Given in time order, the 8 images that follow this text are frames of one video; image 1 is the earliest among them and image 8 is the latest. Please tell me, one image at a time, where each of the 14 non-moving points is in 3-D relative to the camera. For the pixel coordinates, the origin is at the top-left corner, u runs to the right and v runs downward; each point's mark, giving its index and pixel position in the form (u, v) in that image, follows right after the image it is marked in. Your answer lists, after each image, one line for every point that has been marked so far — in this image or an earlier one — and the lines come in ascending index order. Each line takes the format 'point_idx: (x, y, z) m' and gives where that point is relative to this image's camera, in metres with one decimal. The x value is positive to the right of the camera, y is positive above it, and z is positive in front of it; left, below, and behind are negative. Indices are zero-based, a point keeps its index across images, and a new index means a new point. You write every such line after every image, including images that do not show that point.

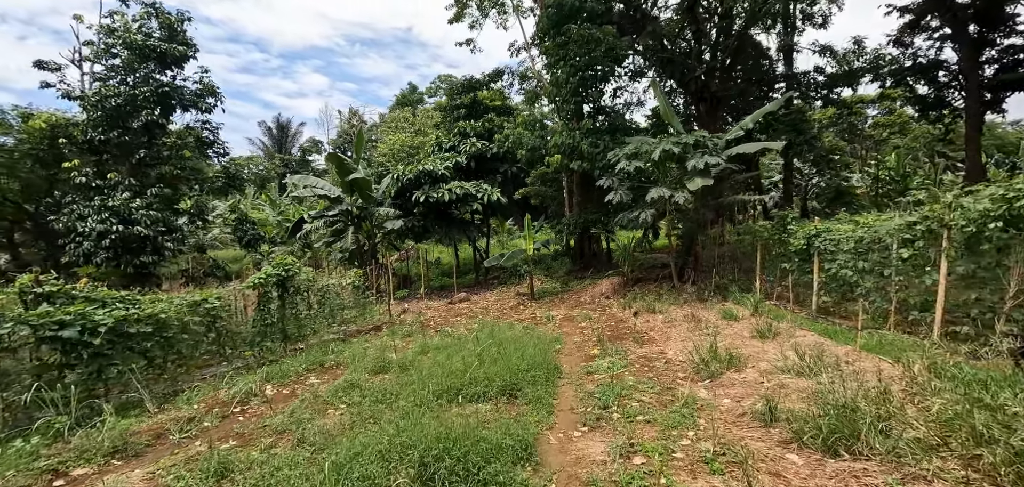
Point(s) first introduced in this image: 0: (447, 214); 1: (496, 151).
0: (-2.1, +0.9, +17.8) m
1: (-0.5, +2.7, +16.6) m
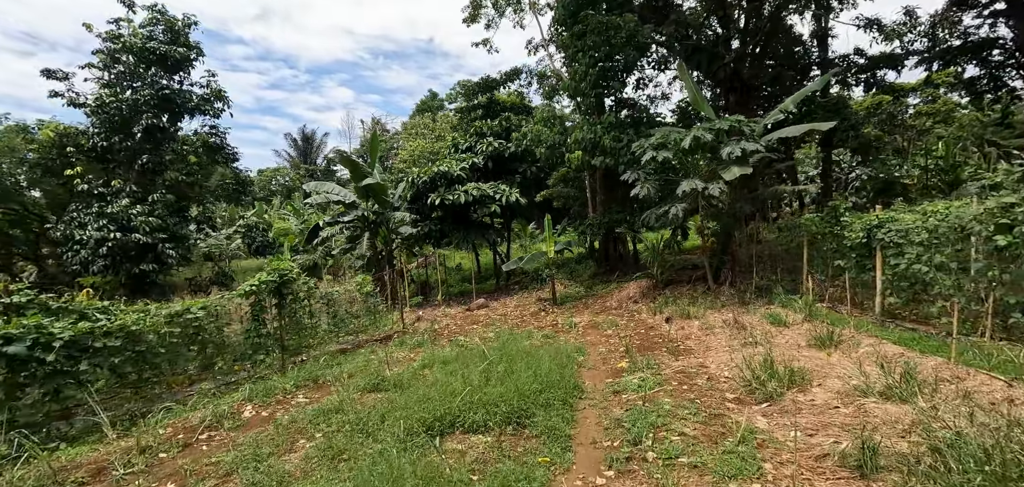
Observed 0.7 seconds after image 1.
0: (-1.5, +0.8, +17.1) m
1: (+0.1, +2.6, +15.8) m
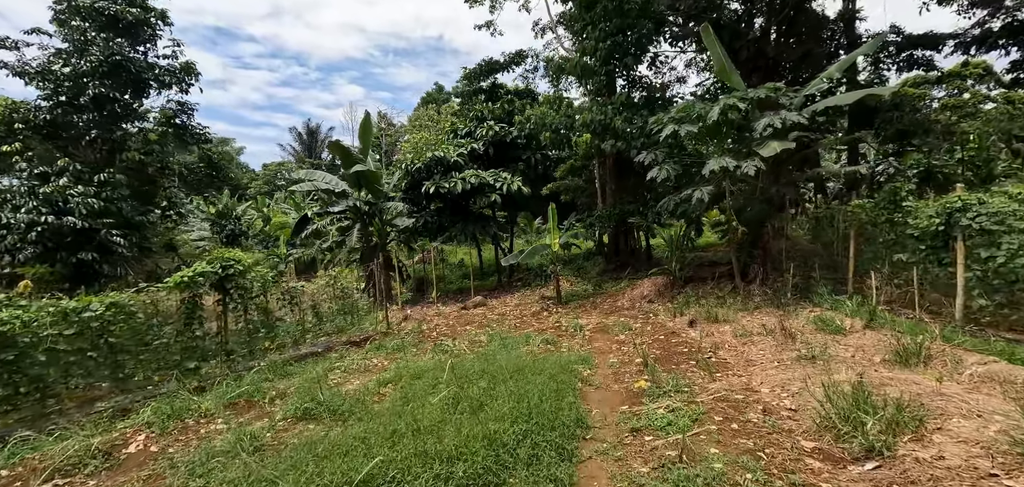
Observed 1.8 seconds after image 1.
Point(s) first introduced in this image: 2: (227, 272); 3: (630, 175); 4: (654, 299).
0: (-1.4, +1.0, +15.8) m
1: (+0.1, +2.8, +14.5) m
2: (-3.0, -0.3, +5.8) m
3: (+2.9, +1.7, +13.6) m
4: (+2.4, -0.9, +9.1) m
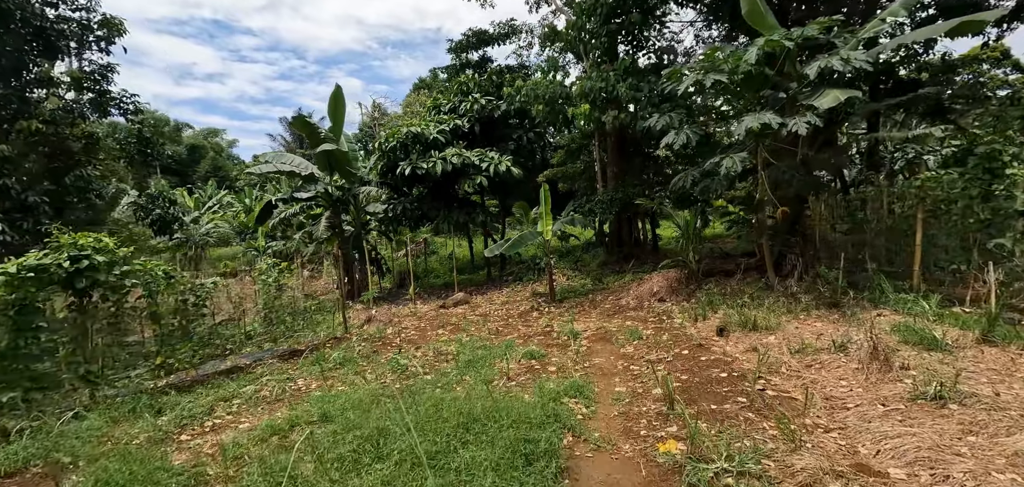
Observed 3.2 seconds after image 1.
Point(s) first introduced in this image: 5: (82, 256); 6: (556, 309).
0: (-1.7, +1.2, +14.2) m
1: (-0.1, +3.1, +12.9) m
2: (-3.3, -0.2, +4.2) m
3: (+2.7, +1.9, +12.0) m
4: (+2.1, -0.7, +7.5) m
5: (-3.3, -0.1, +4.2) m
6: (+0.6, -1.0, +8.2) m
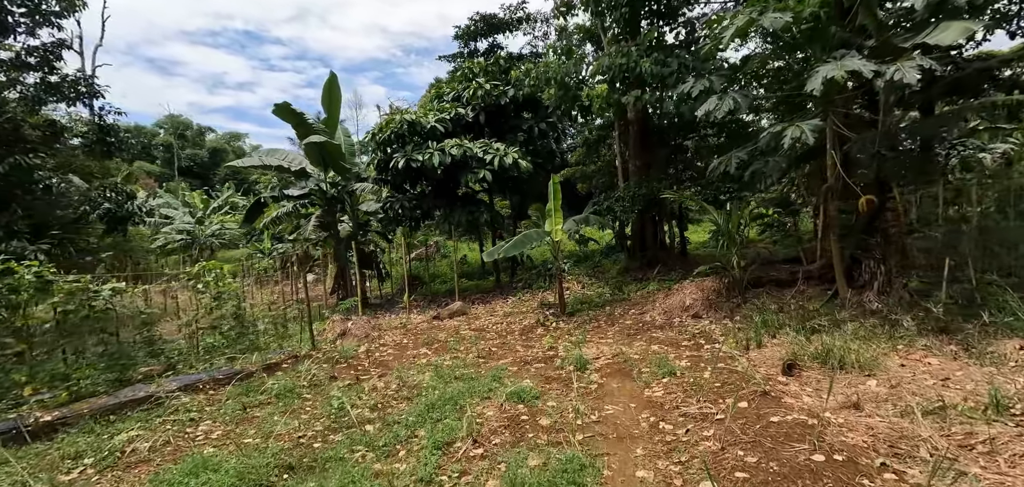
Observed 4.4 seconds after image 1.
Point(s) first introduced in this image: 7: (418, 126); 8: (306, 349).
0: (-1.4, +1.2, +12.8) m
1: (+0.1, +3.0, +11.5) m
2: (-3.4, -0.1, +2.9) m
3: (+2.8, +1.9, +10.4) m
4: (+2.1, -0.8, +6.0) m
5: (-3.4, 0.0, +2.9) m
6: (+0.6, -1.0, +6.7) m
7: (-1.8, +2.3, +10.7) m
8: (-2.6, -1.3, +6.8) m
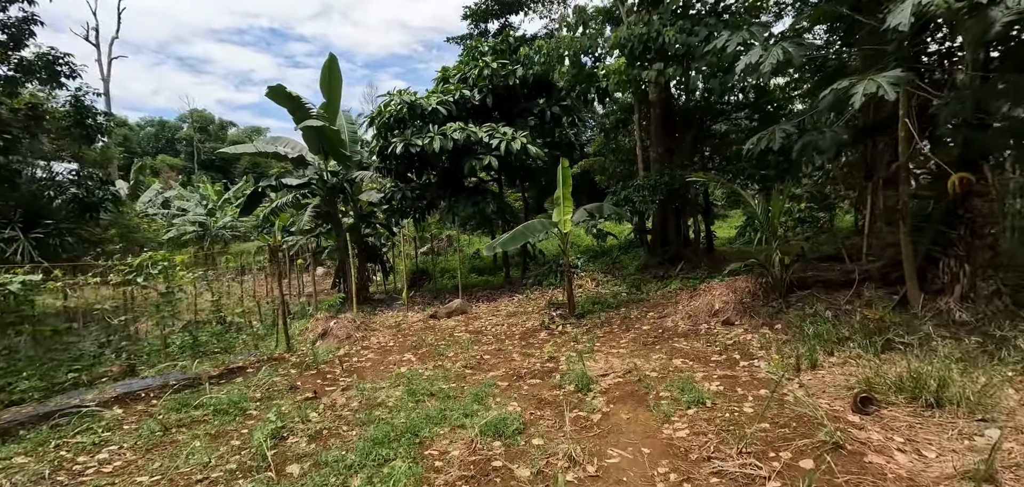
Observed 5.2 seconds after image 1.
0: (-1.2, +1.3, +12.0) m
1: (+0.3, +3.1, +10.6) m
2: (-3.6, 0.0, +2.2) m
3: (+3.0, +1.9, +9.5) m
4: (+2.0, -0.7, +5.0) m
5: (-3.5, +0.1, +2.2) m
6: (+0.6, -0.9, +5.8) m
7: (-1.6, +2.4, +9.9) m
8: (-2.6, -1.2, +6.1) m
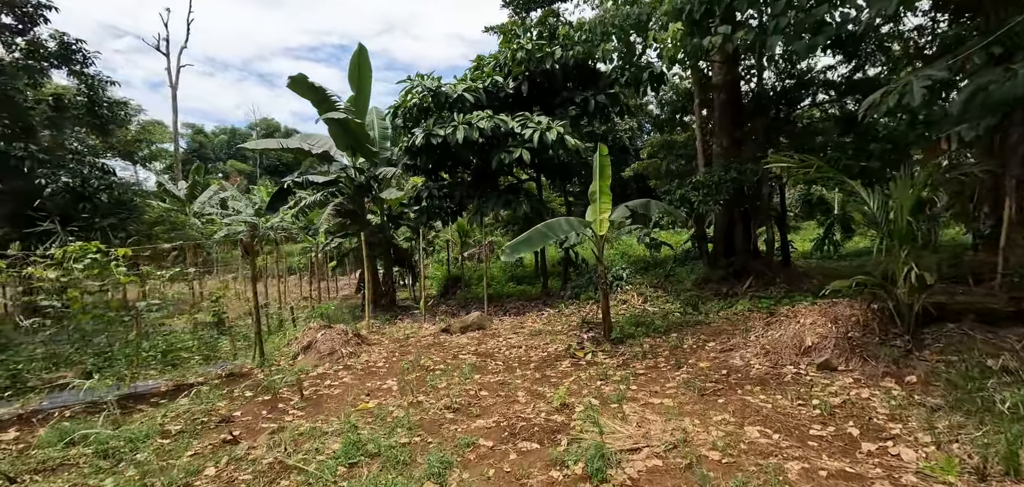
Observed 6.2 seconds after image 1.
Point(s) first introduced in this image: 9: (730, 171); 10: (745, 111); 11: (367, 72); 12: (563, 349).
0: (-0.4, +1.2, +10.9) m
1: (+1.0, +3.0, +9.3) m
2: (-3.8, +0.2, +1.3) m
3: (+3.5, +1.8, +7.9) m
4: (+2.1, -0.8, +3.6) m
5: (-3.7, +0.2, +1.3) m
6: (+0.7, -0.9, +4.5) m
7: (-1.0, +2.4, +8.8) m
8: (-2.4, -1.1, +5.0) m
9: (+2.7, +0.9, +6.7) m
10: (+3.3, +1.8, +7.7) m
11: (-2.7, +3.3, +10.3) m
12: (+0.5, -0.9, +5.0) m
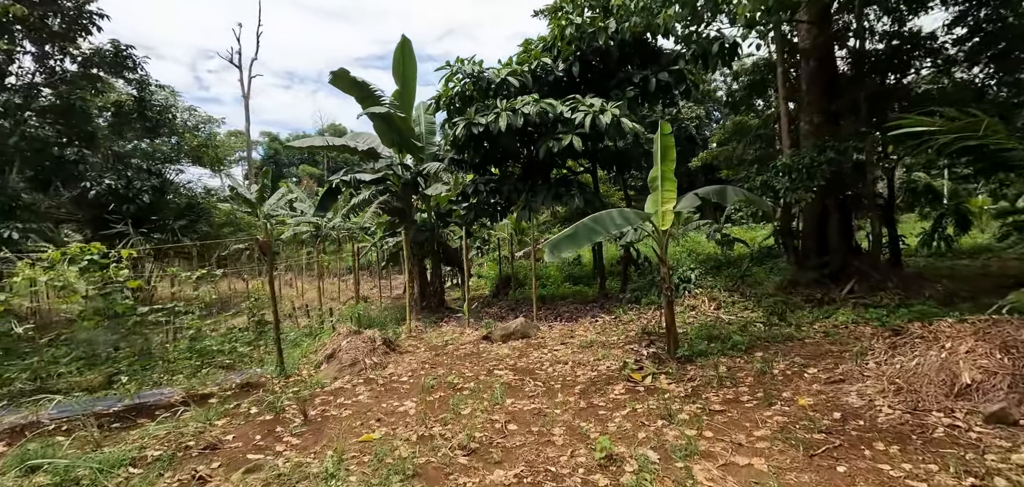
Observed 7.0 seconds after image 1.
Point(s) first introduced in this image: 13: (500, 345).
0: (+0.6, +1.3, +10.1) m
1: (+1.8, +3.1, +8.4) m
2: (-3.8, +0.2, +0.9) m
3: (+4.2, +1.8, +6.7) m
4: (+2.2, -0.7, +2.5) m
5: (-3.8, +0.2, +1.0) m
6: (+1.0, -0.9, +3.6) m
7: (-0.2, +2.4, +8.1) m
8: (-2.1, -1.1, +4.5) m
9: (+3.2, +0.9, +5.6) m
10: (+3.9, +1.9, +6.5) m
11: (-1.8, +3.3, +9.8) m
12: (+0.8, -0.9, +4.2) m
13: (-0.1, -1.1, +5.7) m
